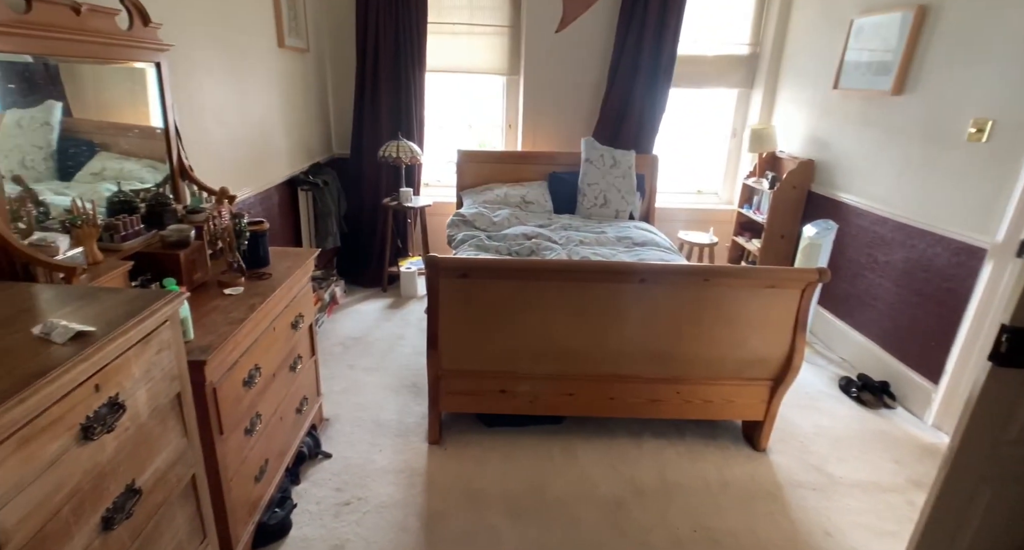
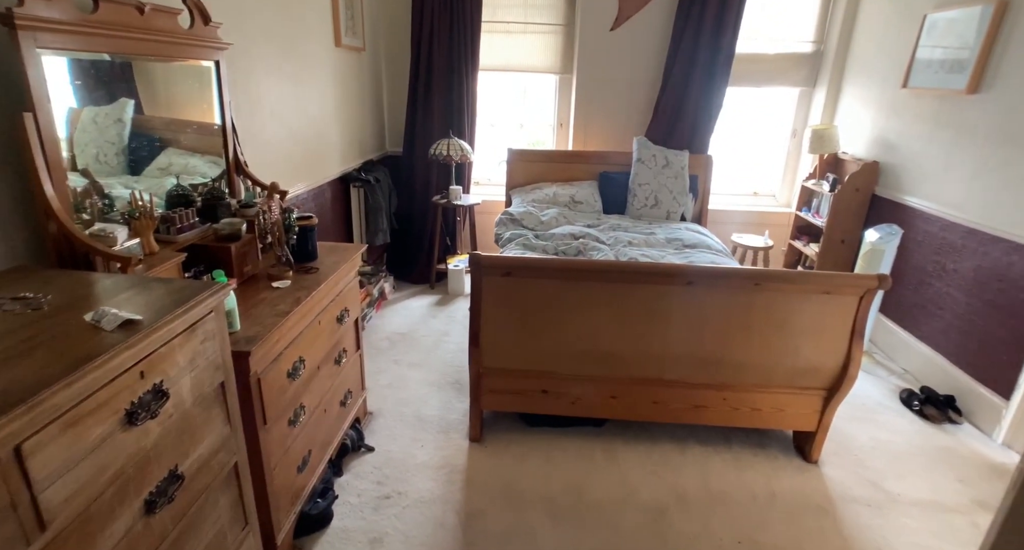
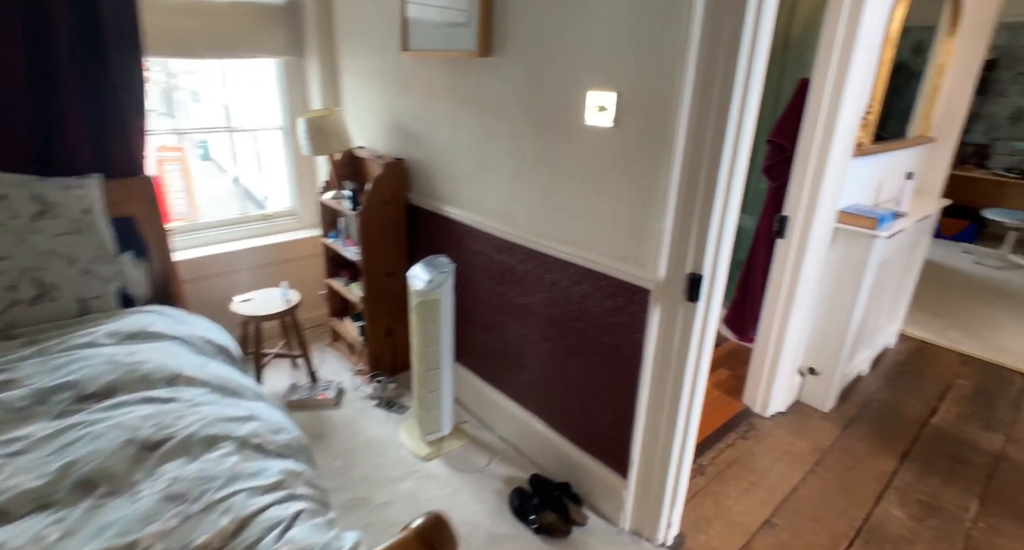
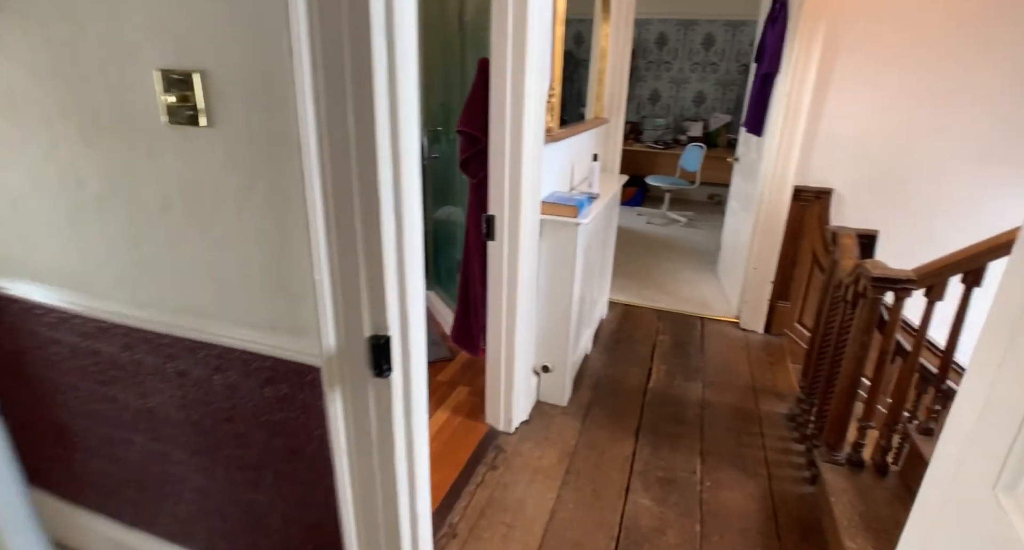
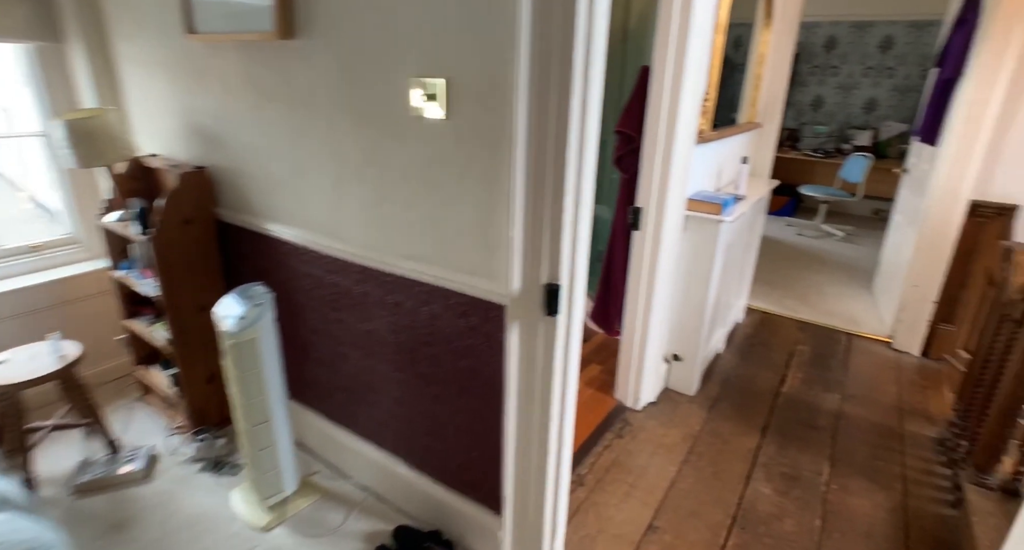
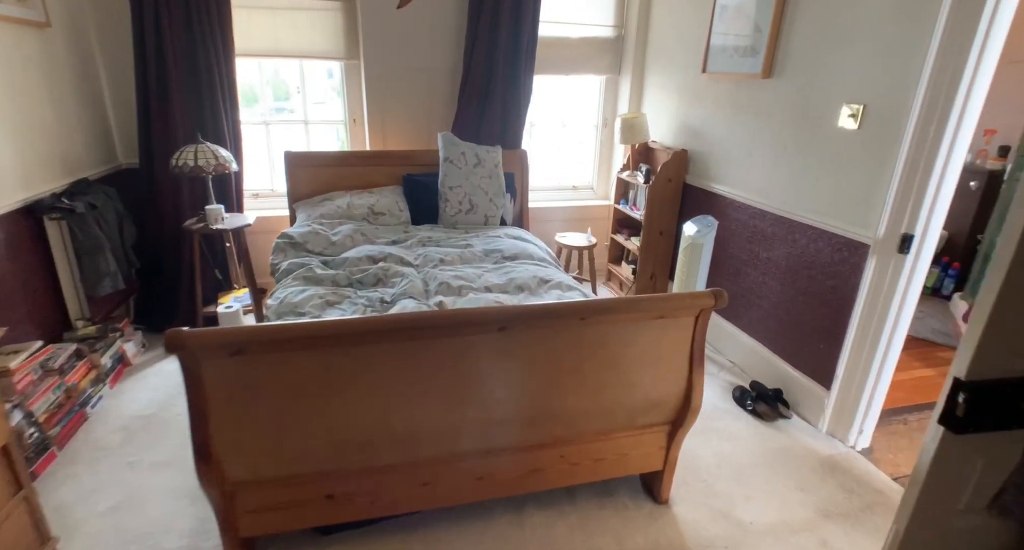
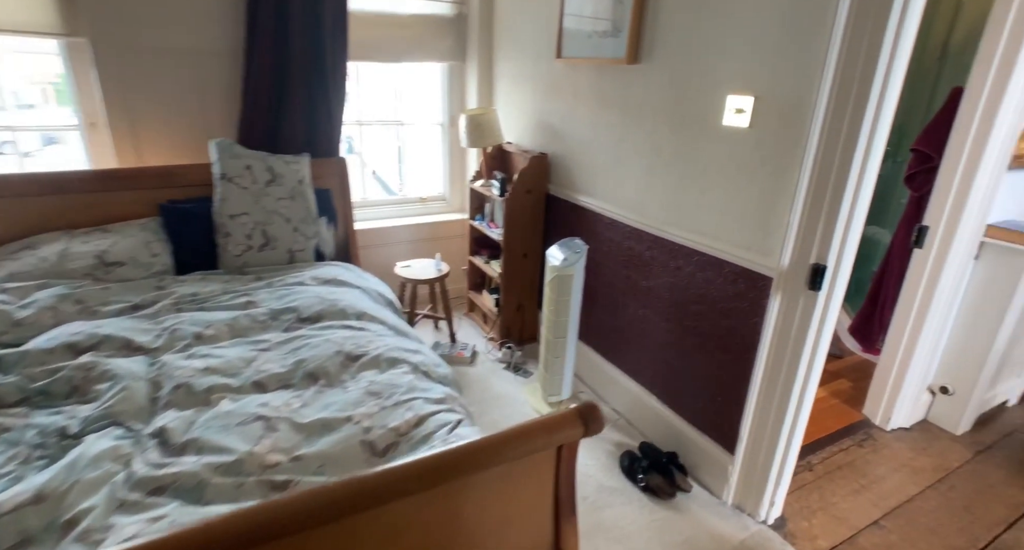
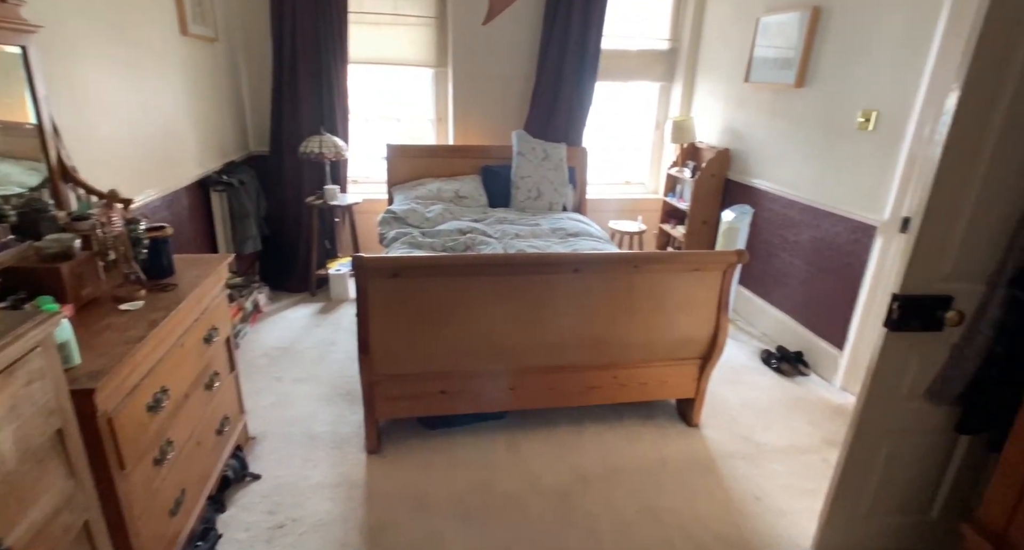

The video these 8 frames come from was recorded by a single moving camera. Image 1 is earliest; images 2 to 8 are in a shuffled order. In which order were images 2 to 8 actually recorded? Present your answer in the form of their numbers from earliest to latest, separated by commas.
2, 8, 6, 7, 3, 5, 4
